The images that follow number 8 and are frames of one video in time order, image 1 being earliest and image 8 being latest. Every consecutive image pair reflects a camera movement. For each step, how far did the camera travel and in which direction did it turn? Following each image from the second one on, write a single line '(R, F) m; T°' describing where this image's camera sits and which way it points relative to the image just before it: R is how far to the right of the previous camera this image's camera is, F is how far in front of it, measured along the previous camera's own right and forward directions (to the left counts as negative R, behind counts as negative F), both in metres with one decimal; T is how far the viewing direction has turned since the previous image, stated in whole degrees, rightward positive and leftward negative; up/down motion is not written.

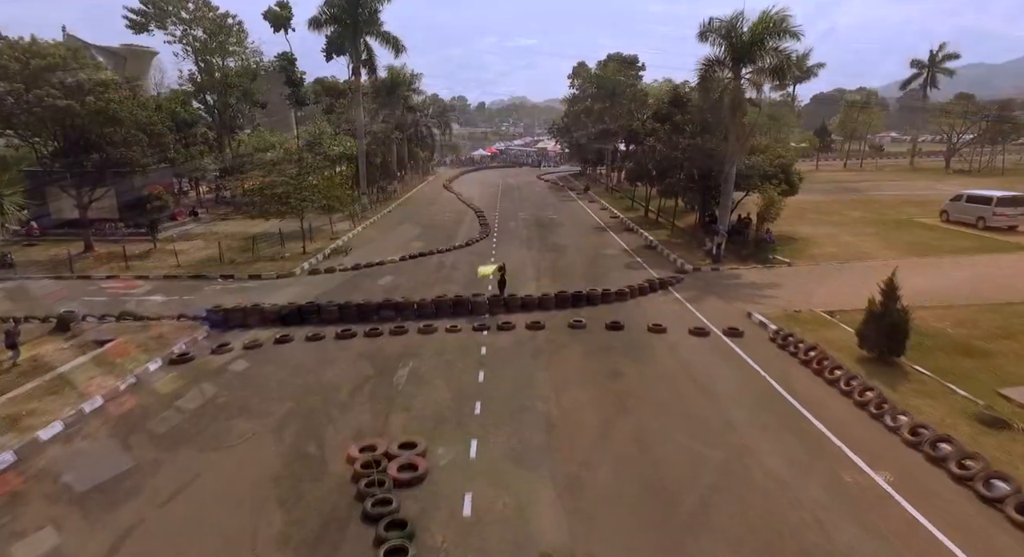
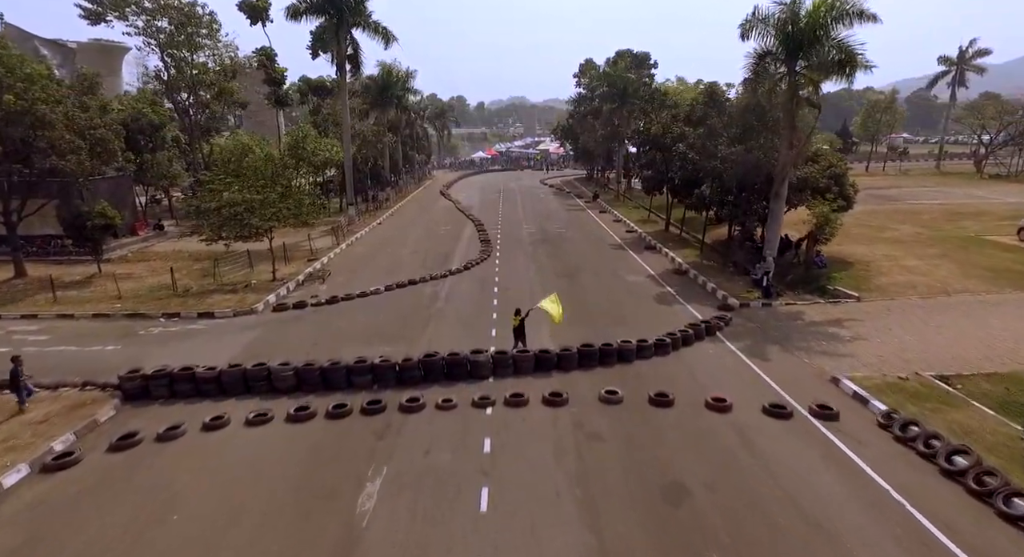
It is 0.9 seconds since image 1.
(-0.3, +3.4) m; 0°
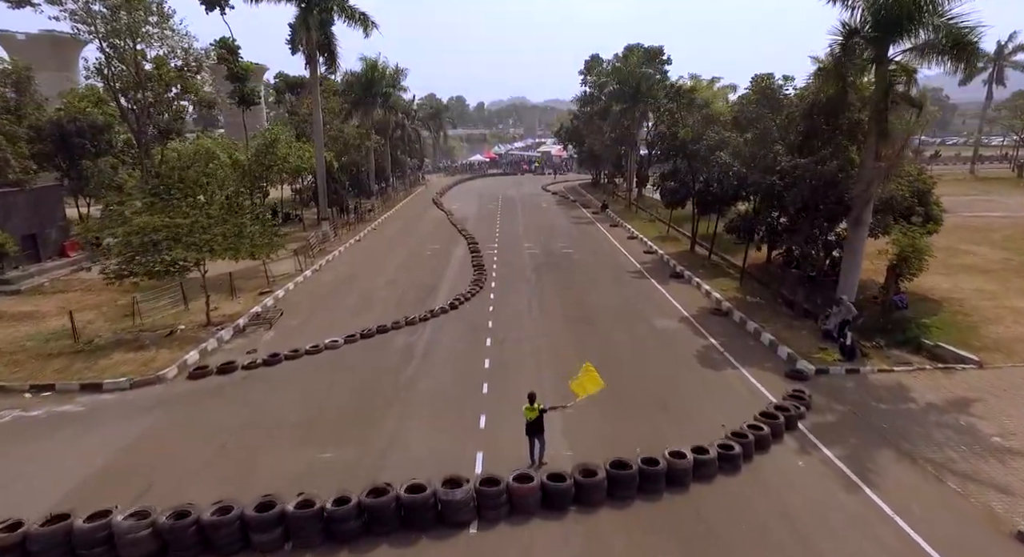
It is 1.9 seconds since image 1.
(+0.1, +4.1) m; 0°
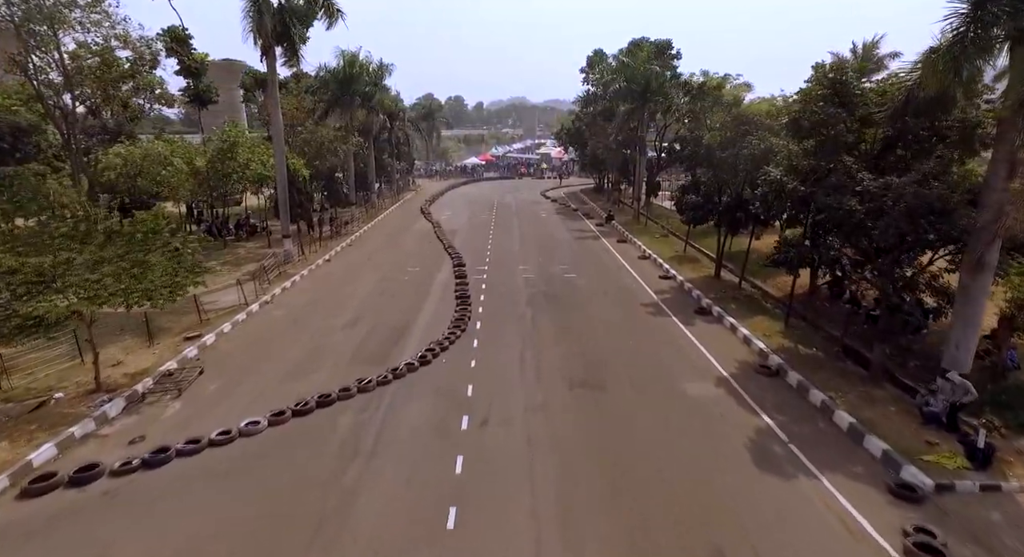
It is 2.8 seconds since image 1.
(+0.3, +3.8) m; 0°
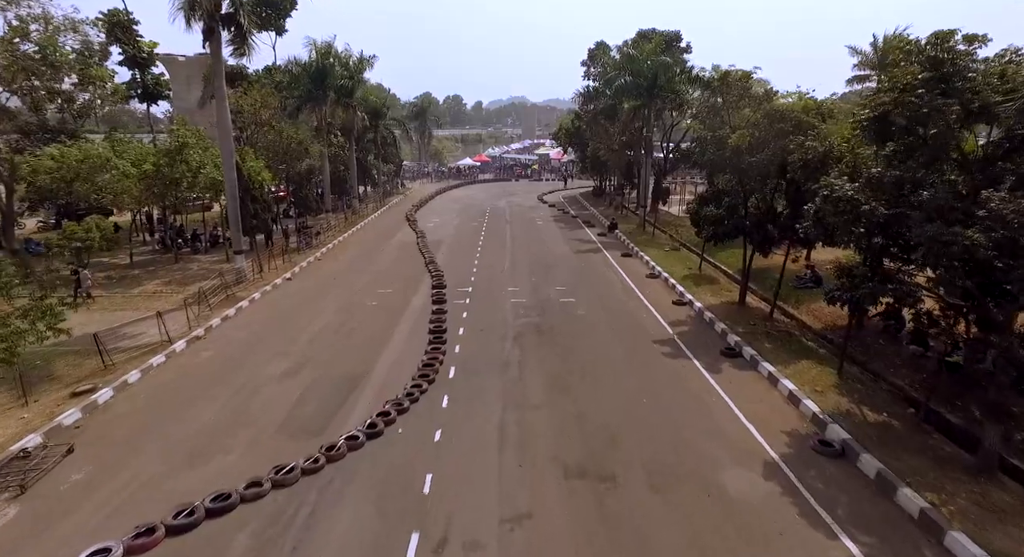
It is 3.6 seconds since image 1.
(+0.4, +3.3) m; 0°
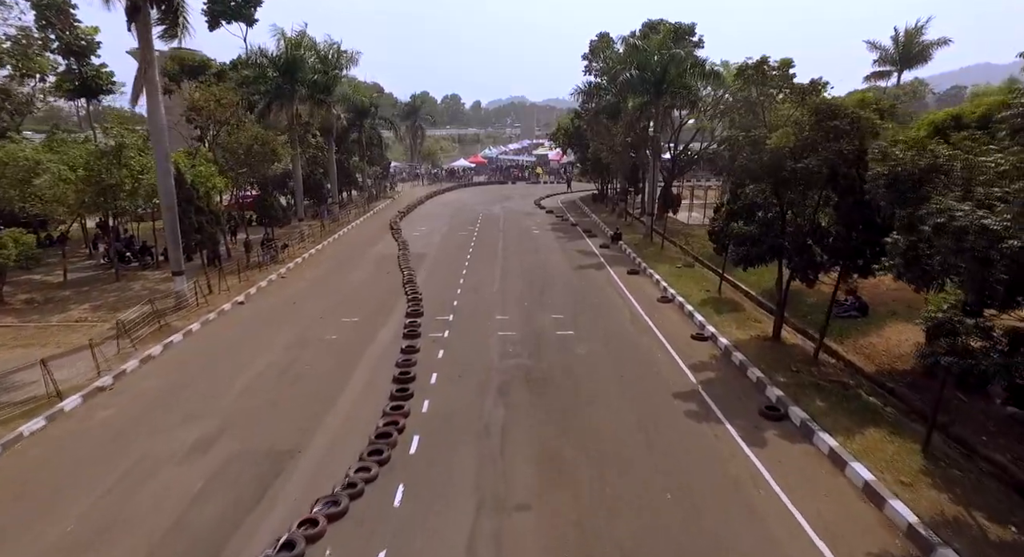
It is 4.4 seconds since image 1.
(+0.4, +3.1) m; 0°
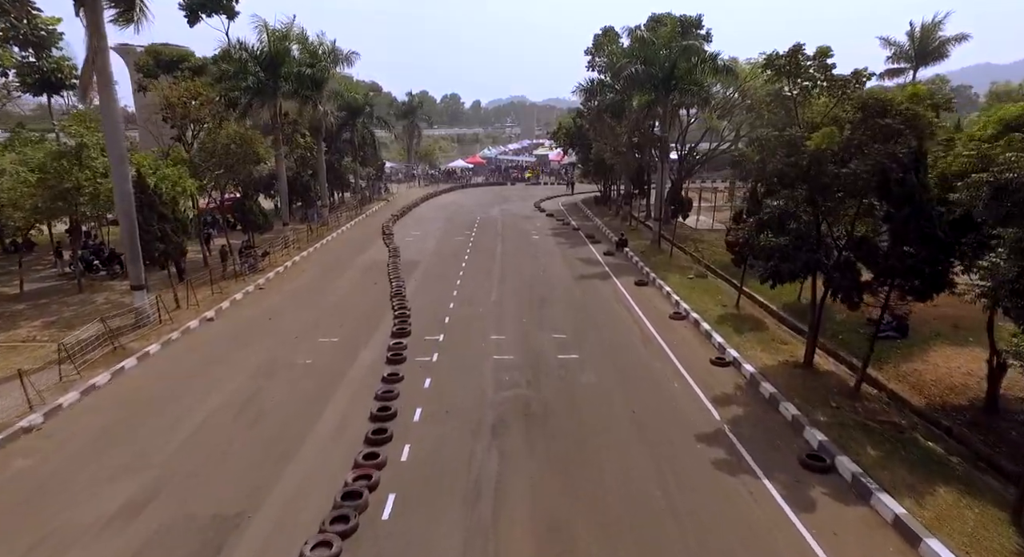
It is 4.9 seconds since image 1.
(+0.1, +1.7) m; 0°
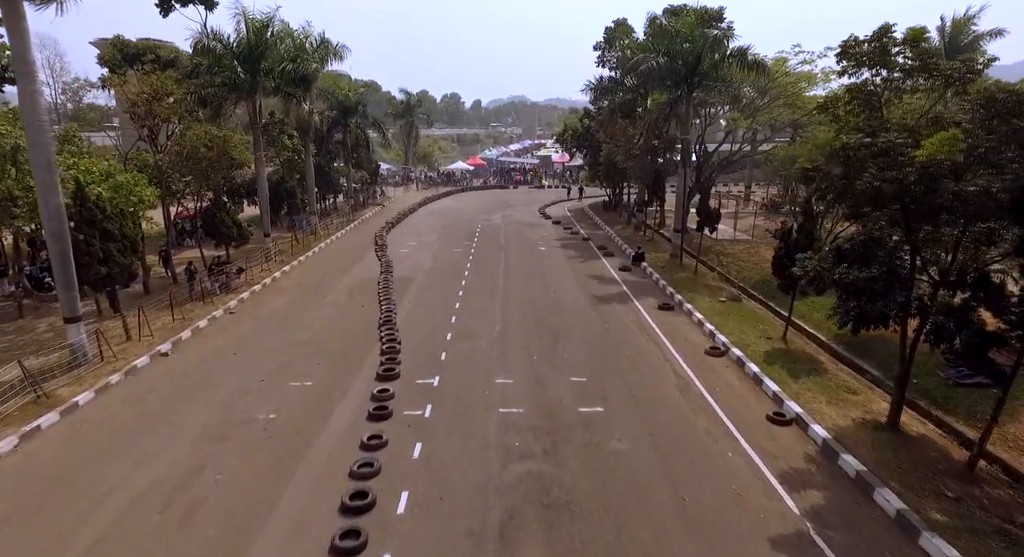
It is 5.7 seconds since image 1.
(-0.2, +2.6) m; 0°
